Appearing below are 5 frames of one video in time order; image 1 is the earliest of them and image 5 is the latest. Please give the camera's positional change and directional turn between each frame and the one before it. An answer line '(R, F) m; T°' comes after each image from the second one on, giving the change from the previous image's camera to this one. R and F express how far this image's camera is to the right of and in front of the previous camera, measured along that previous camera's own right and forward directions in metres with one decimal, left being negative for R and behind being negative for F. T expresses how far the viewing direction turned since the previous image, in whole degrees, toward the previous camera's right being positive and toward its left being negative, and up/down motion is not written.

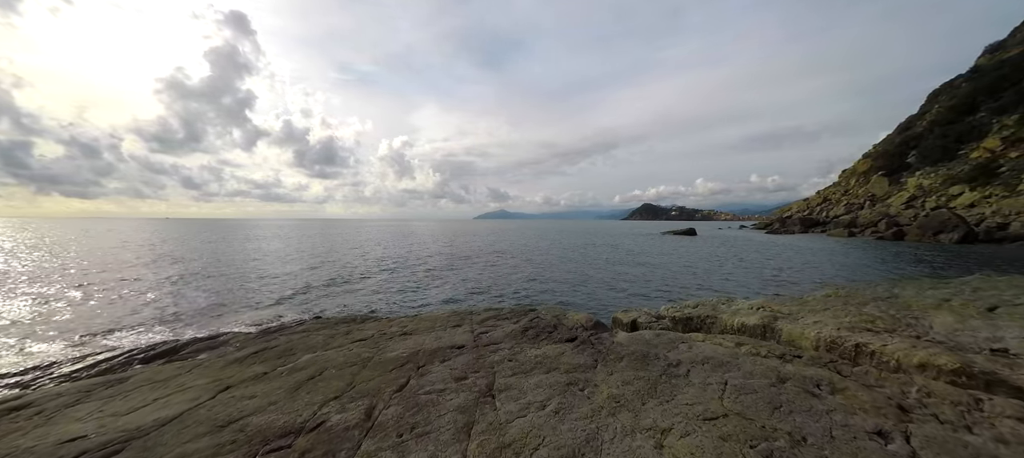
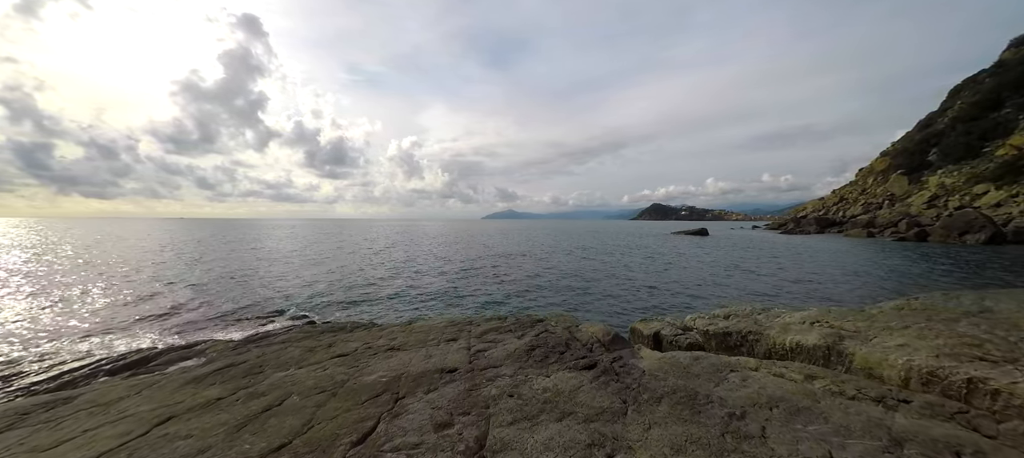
(+0.1, +2.0) m; -1°
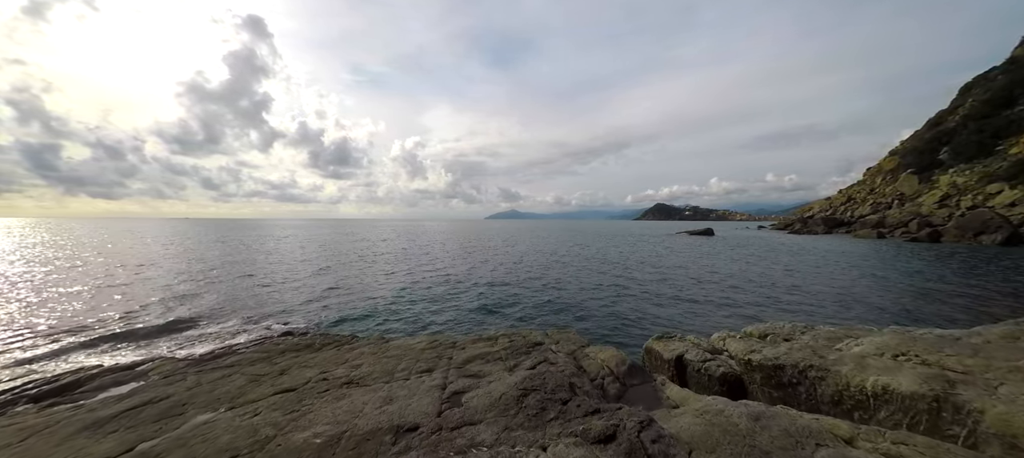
(+0.4, +2.5) m; -1°
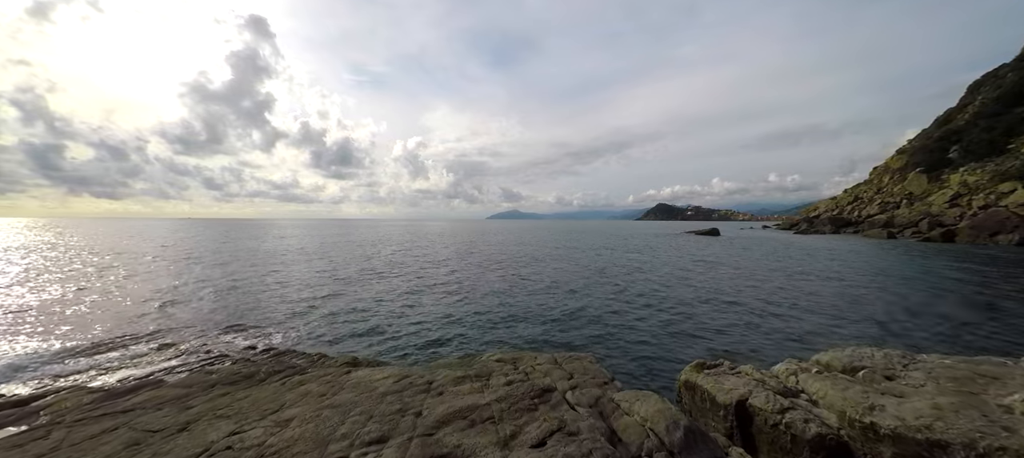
(+0.1, +3.4) m; 0°
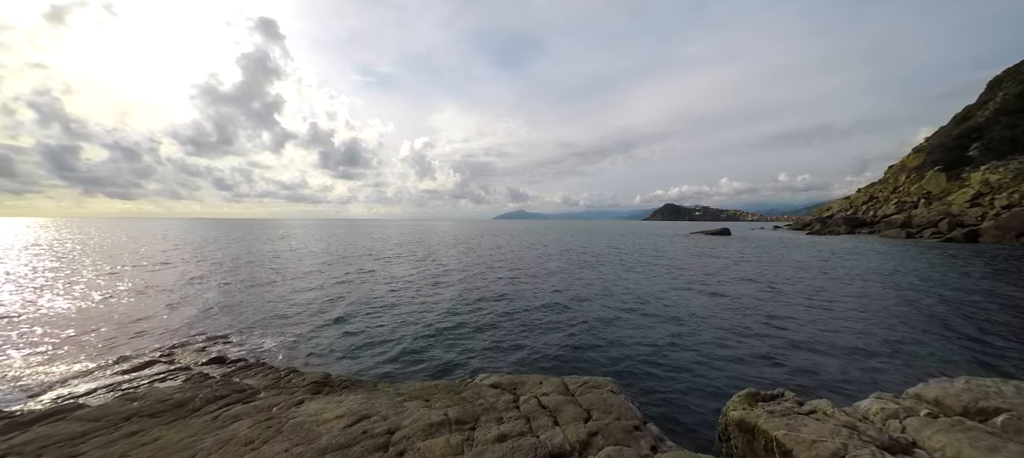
(+0.2, +2.6) m; -1°
